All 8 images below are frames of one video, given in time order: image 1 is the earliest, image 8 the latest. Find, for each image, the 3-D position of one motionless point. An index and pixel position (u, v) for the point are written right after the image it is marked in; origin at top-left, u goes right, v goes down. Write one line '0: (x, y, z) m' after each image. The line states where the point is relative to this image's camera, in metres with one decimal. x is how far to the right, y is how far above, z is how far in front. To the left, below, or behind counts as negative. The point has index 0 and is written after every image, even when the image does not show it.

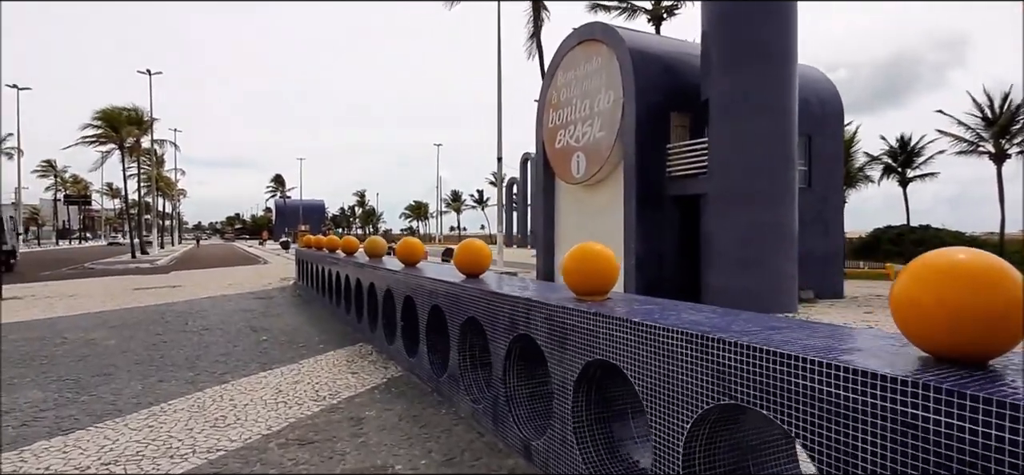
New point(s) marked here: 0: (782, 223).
0: (+6.6, +0.3, +12.9) m
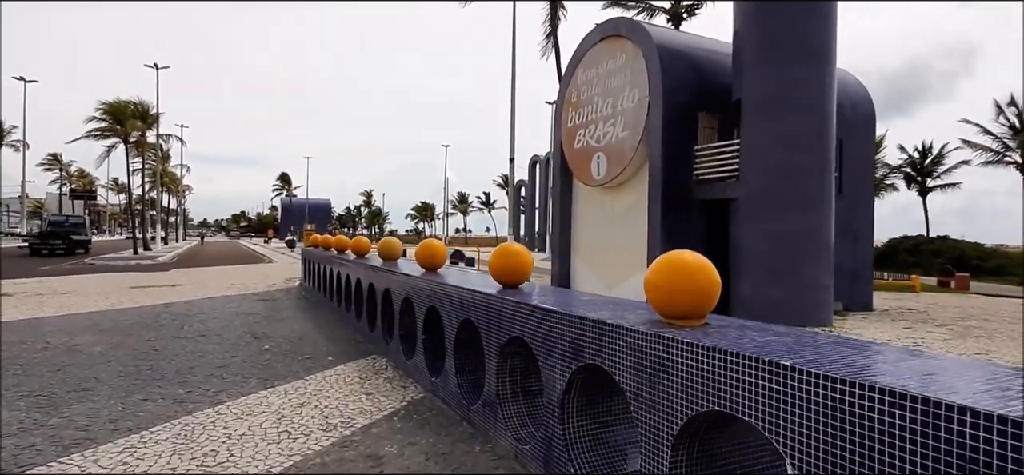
0: (+7.1, +0.1, +12.1) m
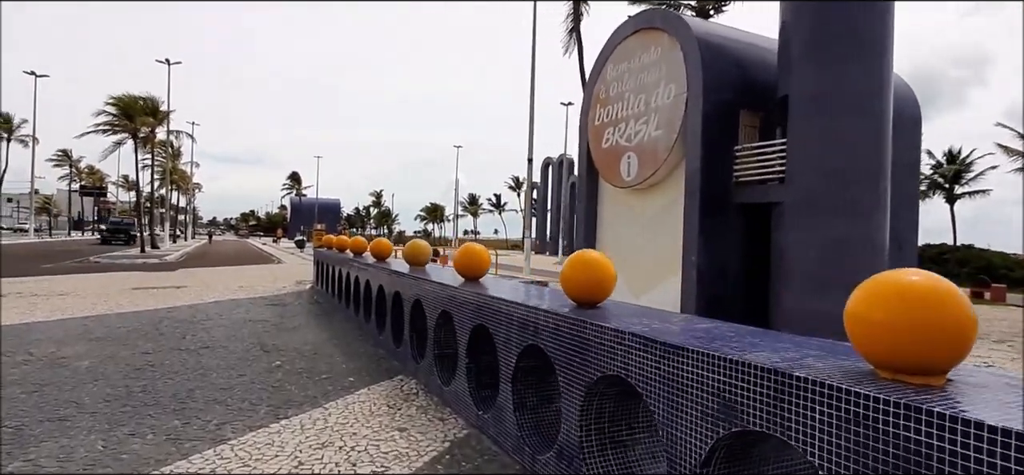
0: (+7.7, -0.1, +11.2) m
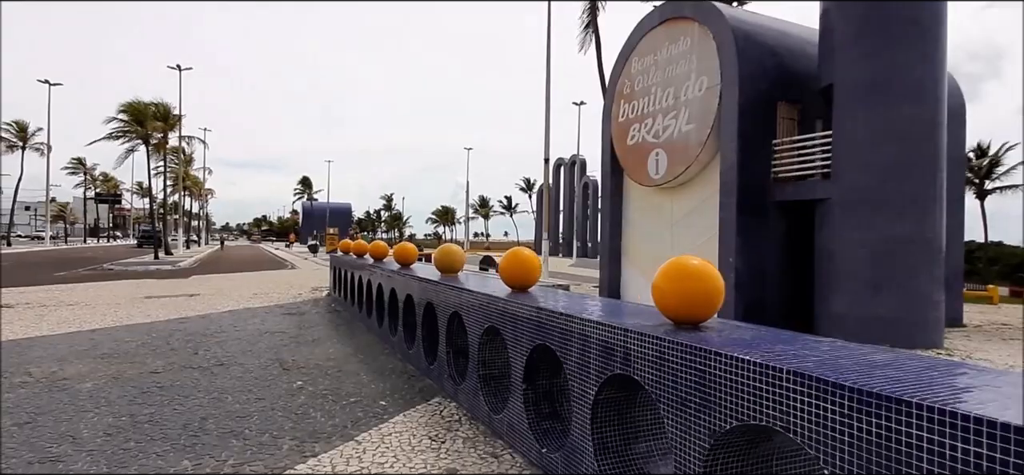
0: (+8.2, 0.0, +10.4) m
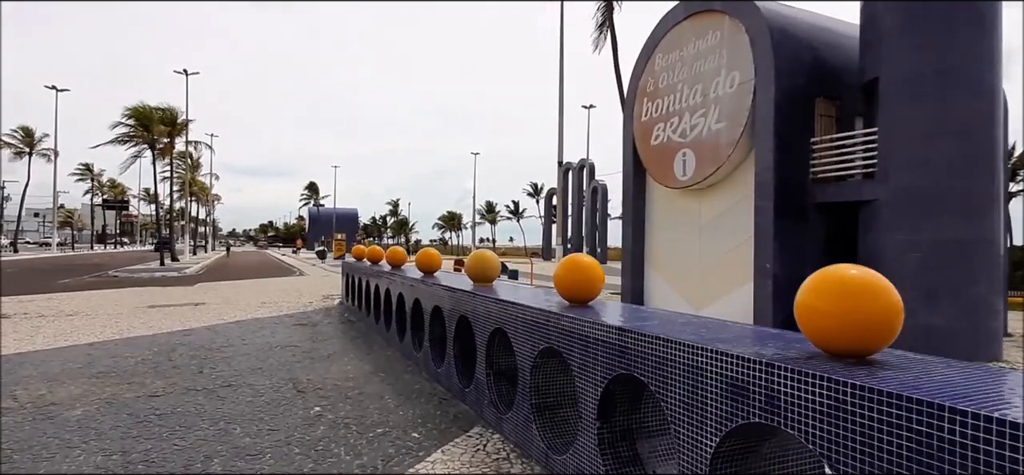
0: (+8.7, -0.1, +9.6) m
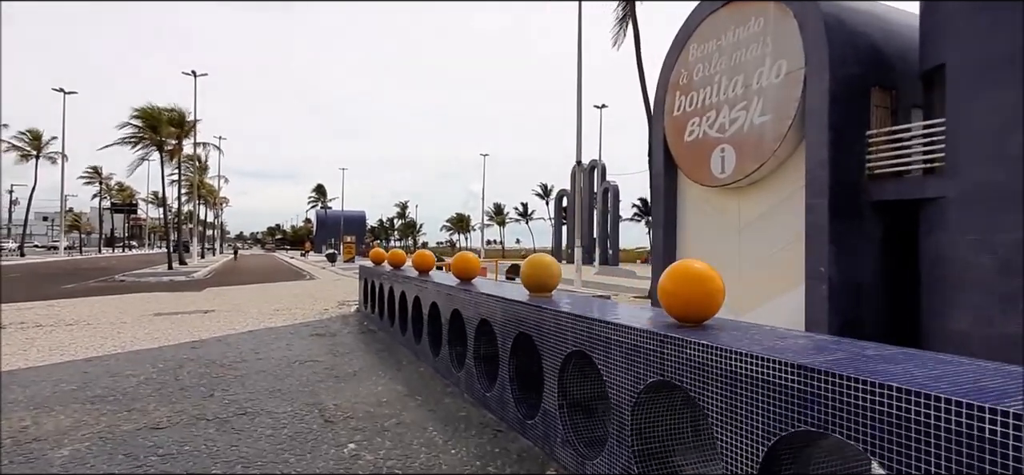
0: (+9.3, -0.1, +8.7) m
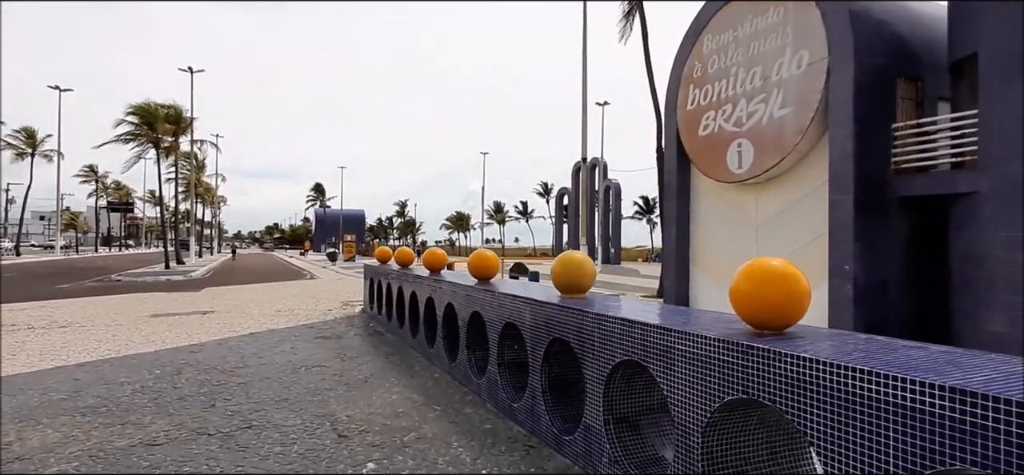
0: (+9.6, 0.0, +8.4) m
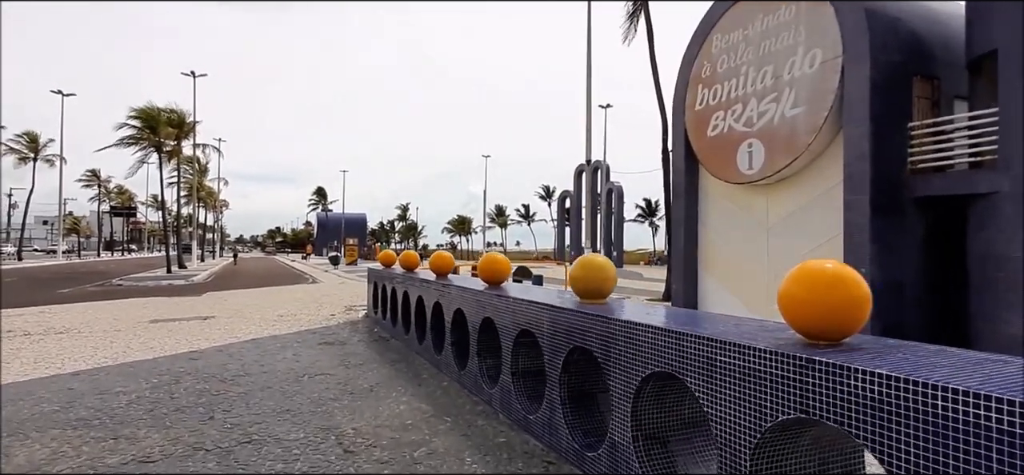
0: (+9.7, -0.1, +8.1) m
